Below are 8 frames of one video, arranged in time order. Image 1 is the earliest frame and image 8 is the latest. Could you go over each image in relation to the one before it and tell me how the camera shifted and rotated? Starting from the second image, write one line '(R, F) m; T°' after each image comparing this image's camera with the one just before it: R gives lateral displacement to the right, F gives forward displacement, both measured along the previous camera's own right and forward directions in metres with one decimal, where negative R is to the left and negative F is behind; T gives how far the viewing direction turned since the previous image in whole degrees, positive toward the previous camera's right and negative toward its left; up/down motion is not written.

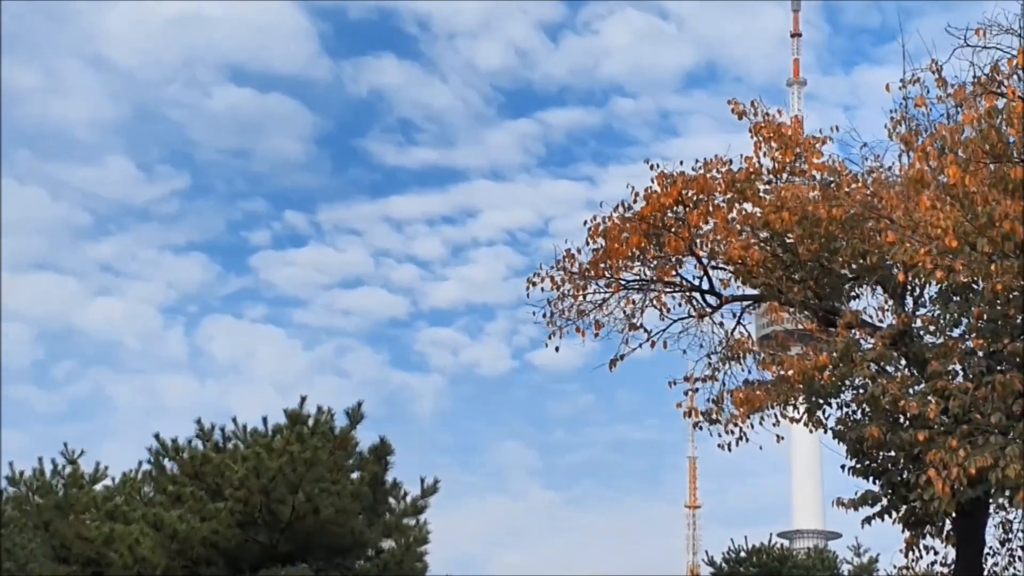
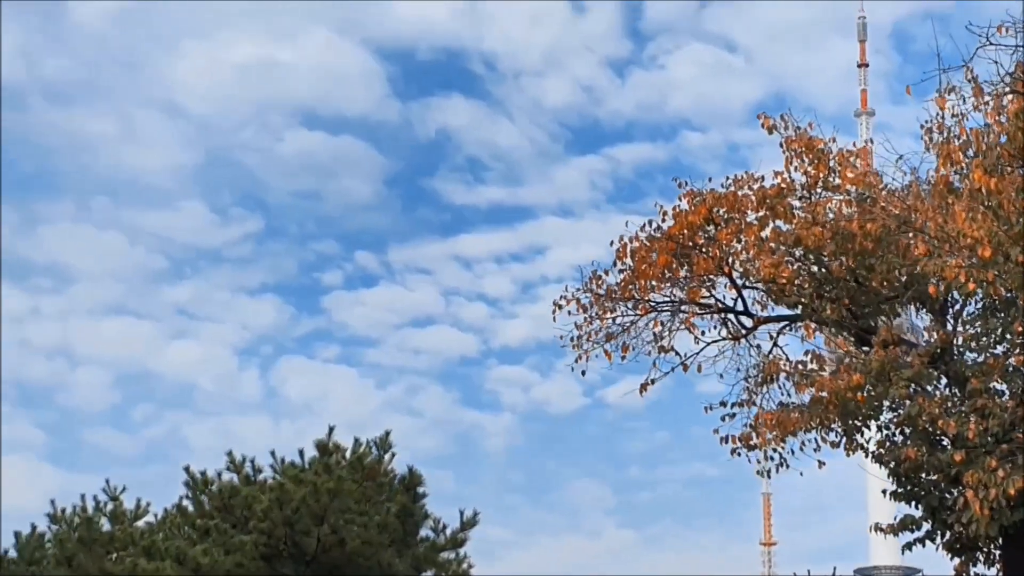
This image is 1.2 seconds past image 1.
(+0.6, +0.4) m; -3°
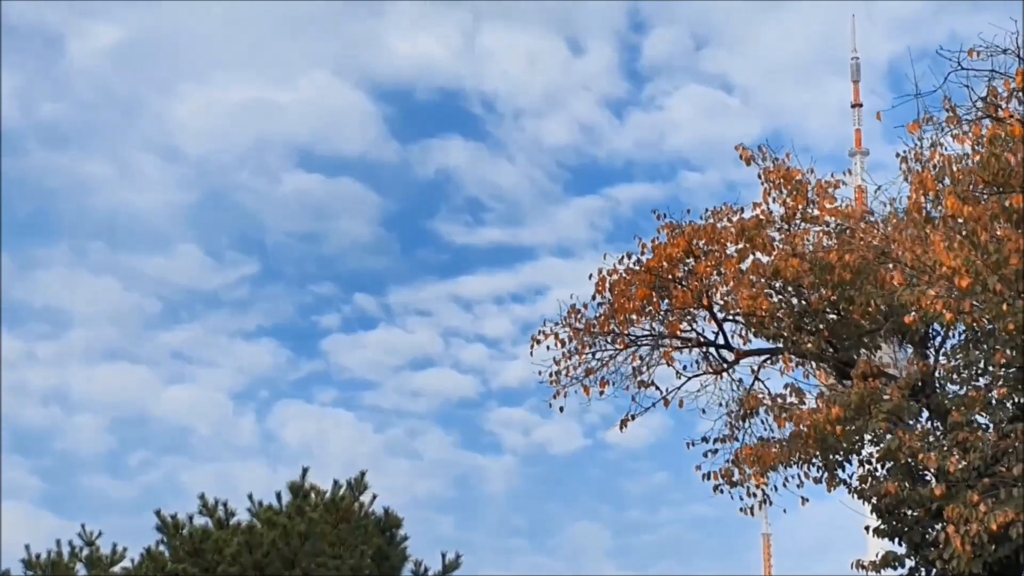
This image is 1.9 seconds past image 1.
(+0.4, +0.3) m; 0°
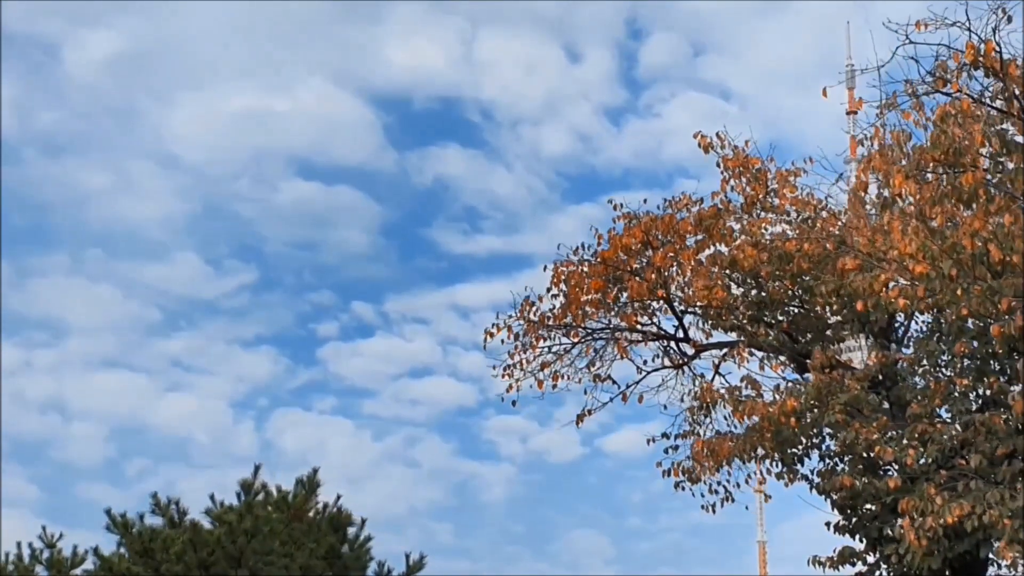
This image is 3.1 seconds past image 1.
(+0.6, +0.4) m; 0°
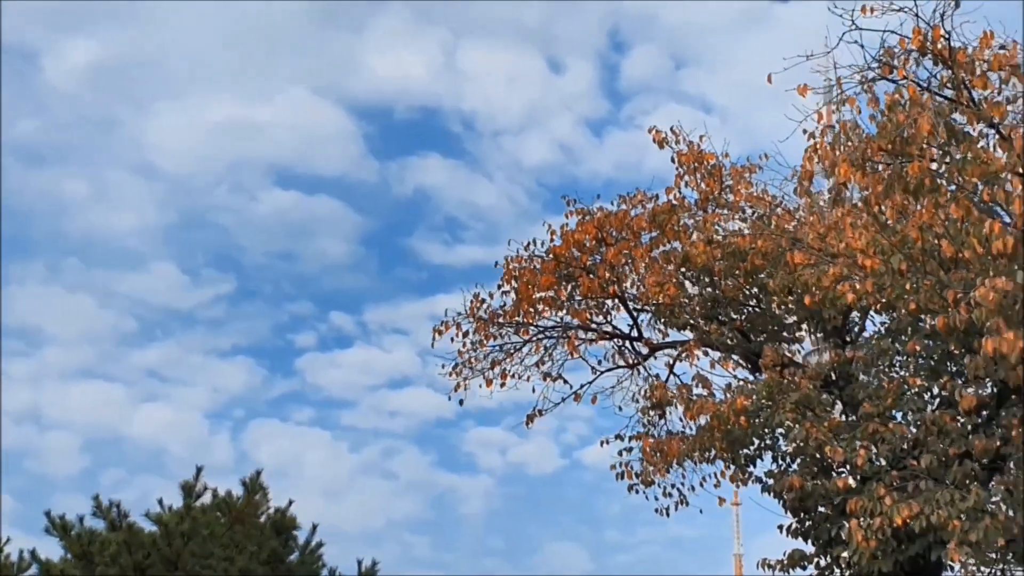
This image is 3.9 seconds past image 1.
(+0.4, +0.4) m; +1°
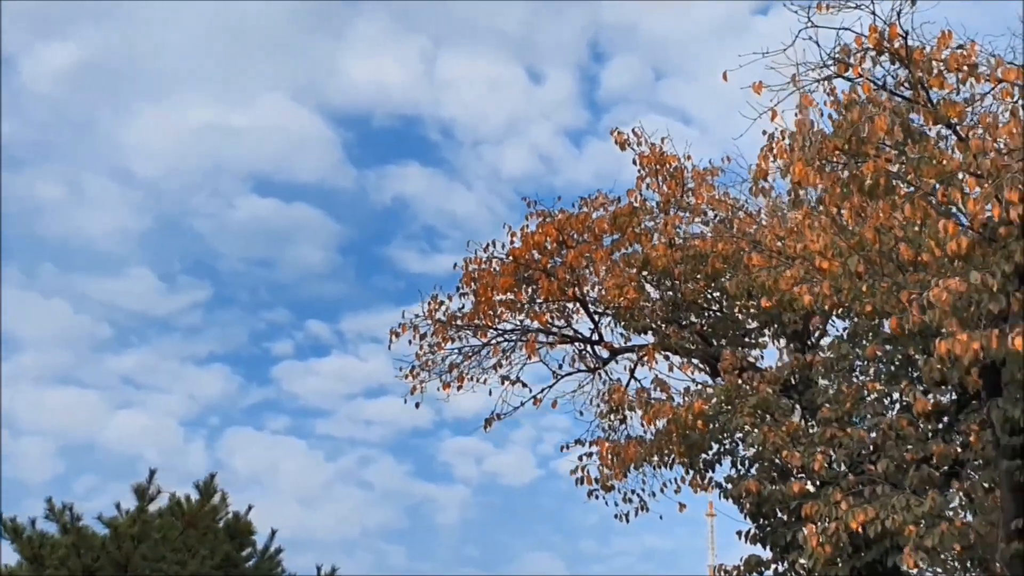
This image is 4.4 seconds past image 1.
(+0.2, +0.2) m; +1°
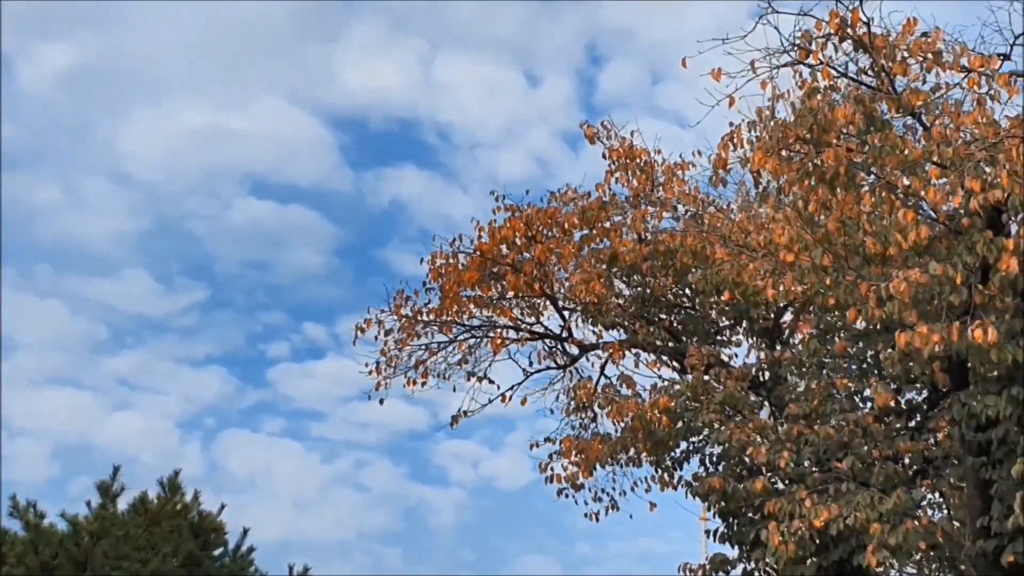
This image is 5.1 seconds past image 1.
(+0.4, +0.2) m; 0°
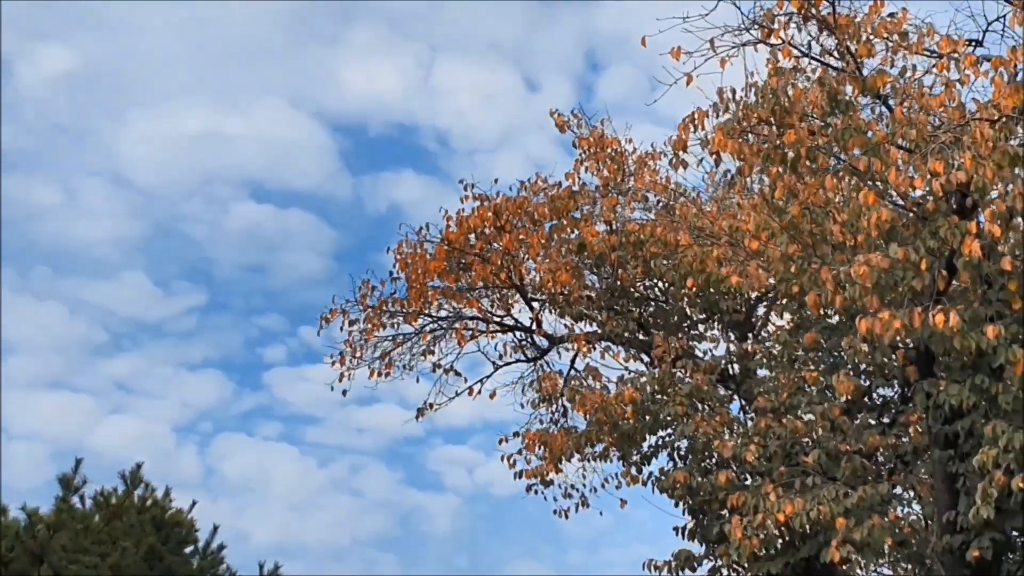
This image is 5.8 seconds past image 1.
(+0.4, +0.3) m; 0°
